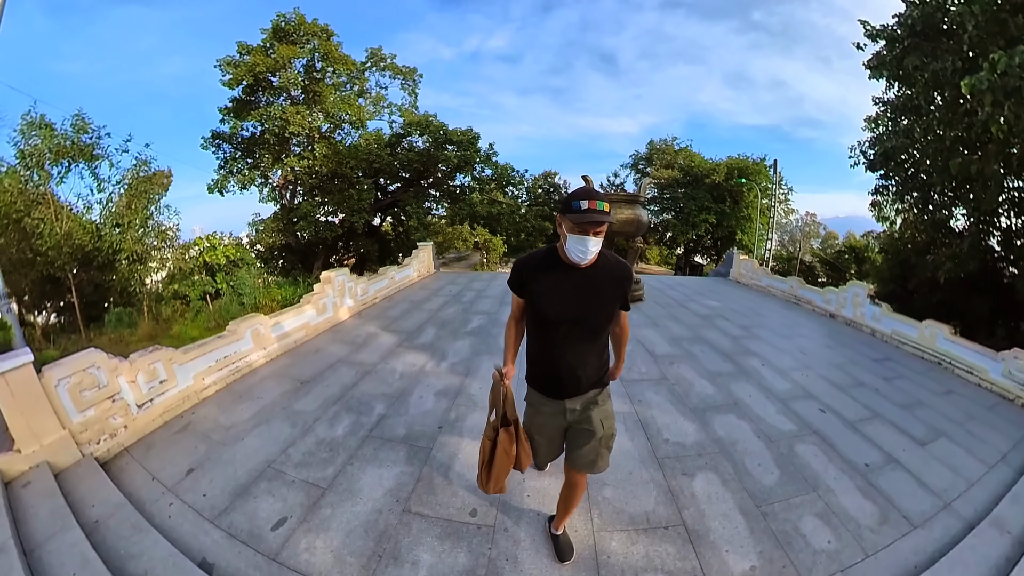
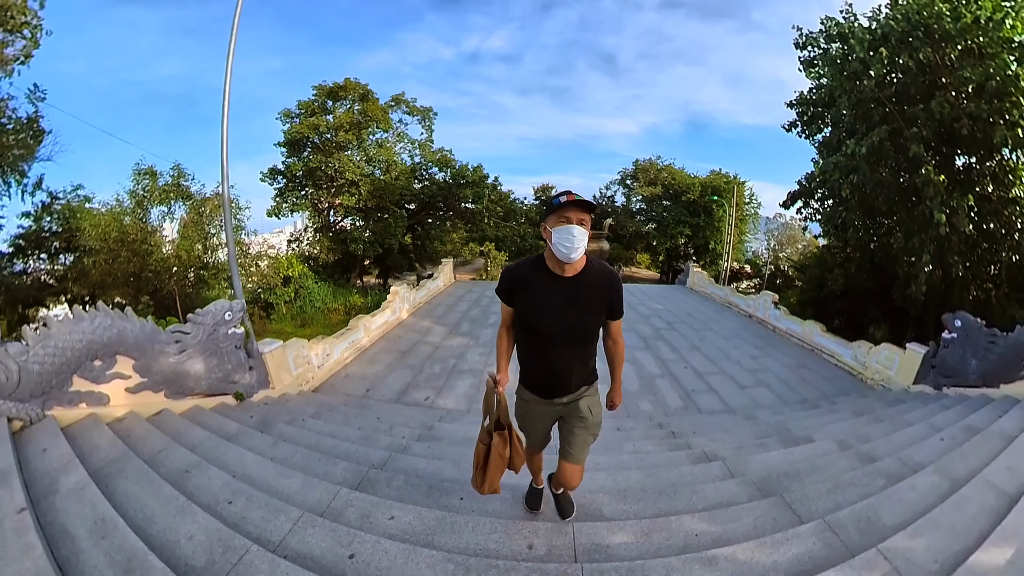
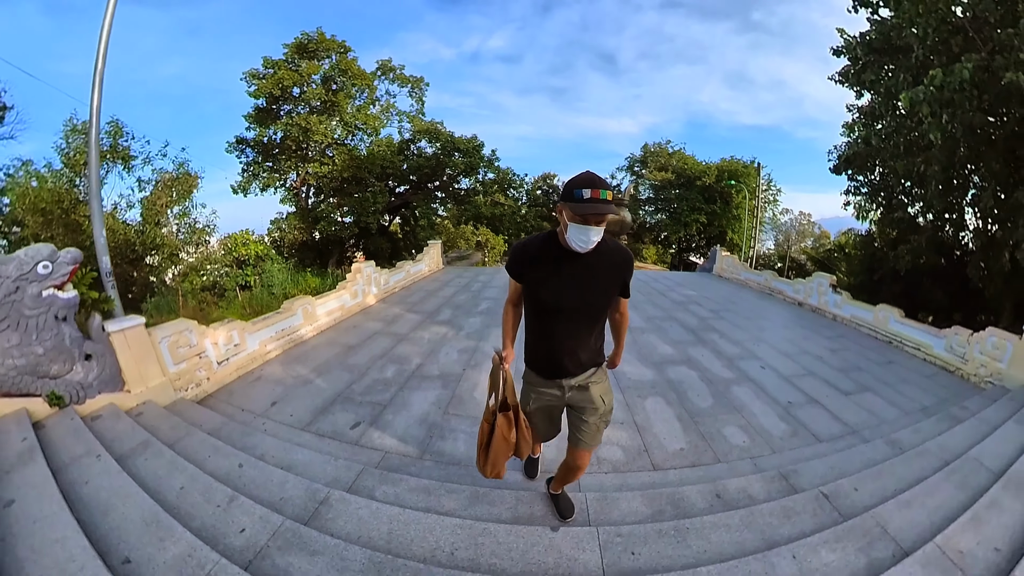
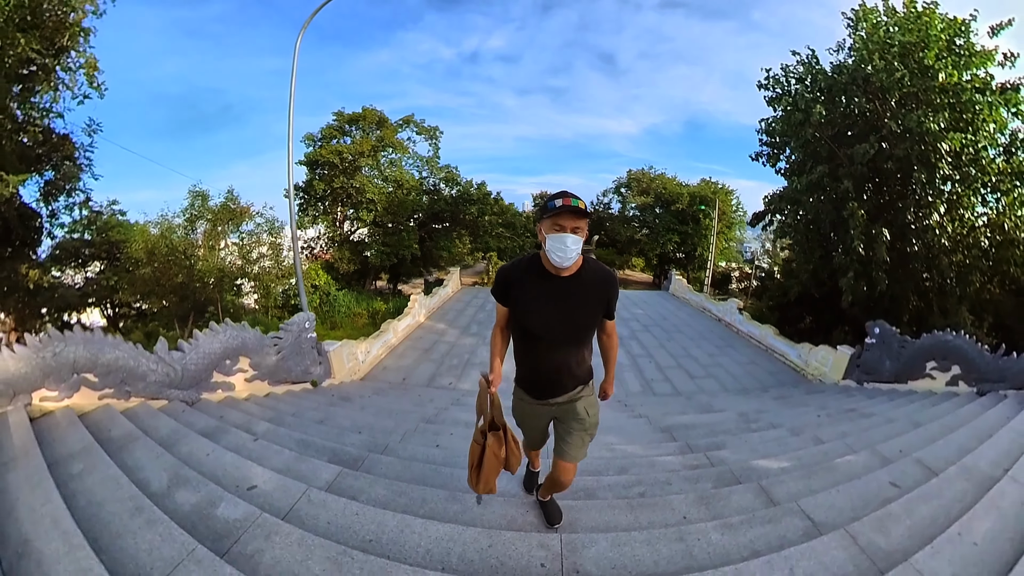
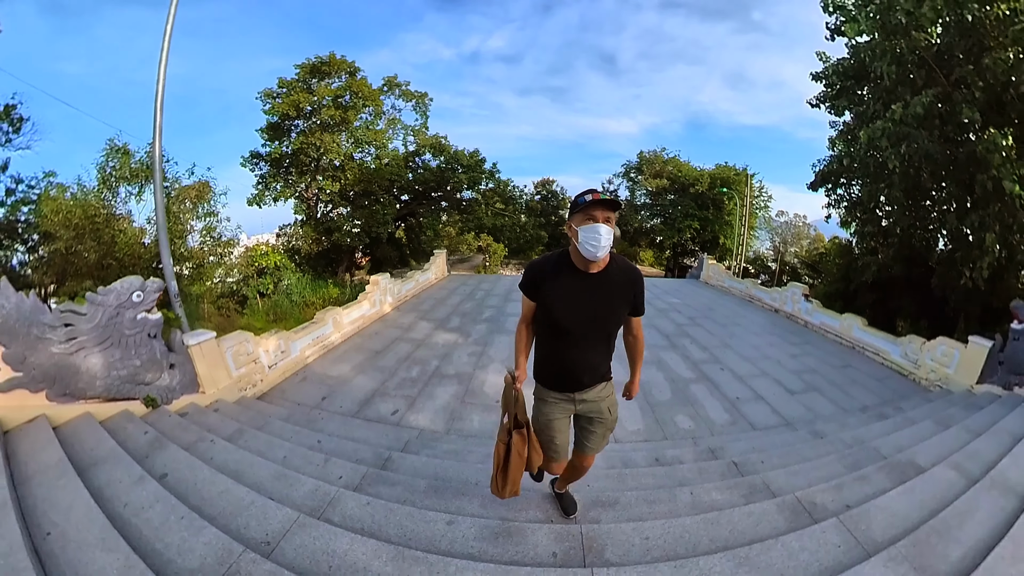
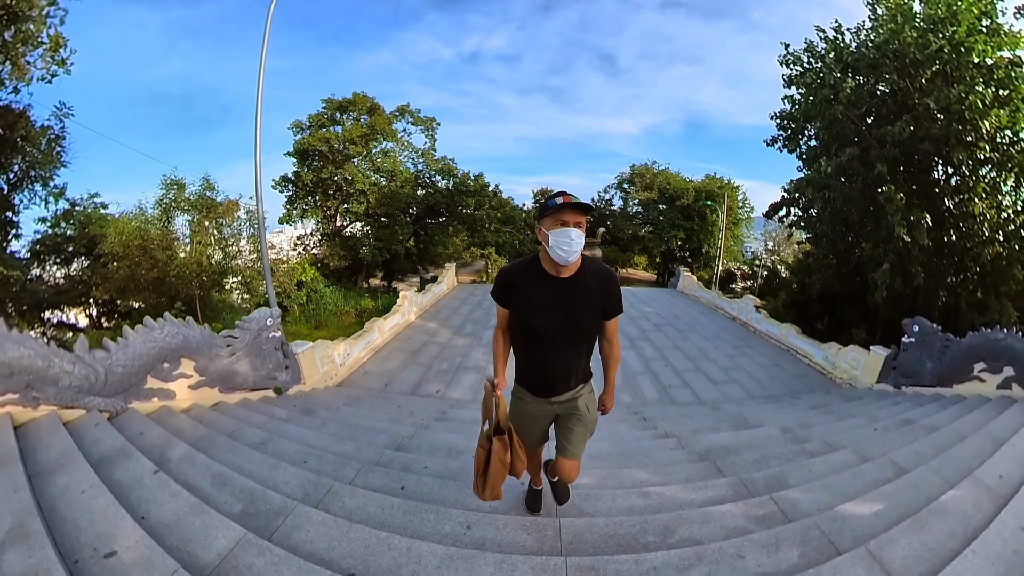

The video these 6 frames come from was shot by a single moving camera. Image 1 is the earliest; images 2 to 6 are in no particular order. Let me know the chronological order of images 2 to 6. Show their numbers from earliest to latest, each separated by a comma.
3, 5, 2, 6, 4
